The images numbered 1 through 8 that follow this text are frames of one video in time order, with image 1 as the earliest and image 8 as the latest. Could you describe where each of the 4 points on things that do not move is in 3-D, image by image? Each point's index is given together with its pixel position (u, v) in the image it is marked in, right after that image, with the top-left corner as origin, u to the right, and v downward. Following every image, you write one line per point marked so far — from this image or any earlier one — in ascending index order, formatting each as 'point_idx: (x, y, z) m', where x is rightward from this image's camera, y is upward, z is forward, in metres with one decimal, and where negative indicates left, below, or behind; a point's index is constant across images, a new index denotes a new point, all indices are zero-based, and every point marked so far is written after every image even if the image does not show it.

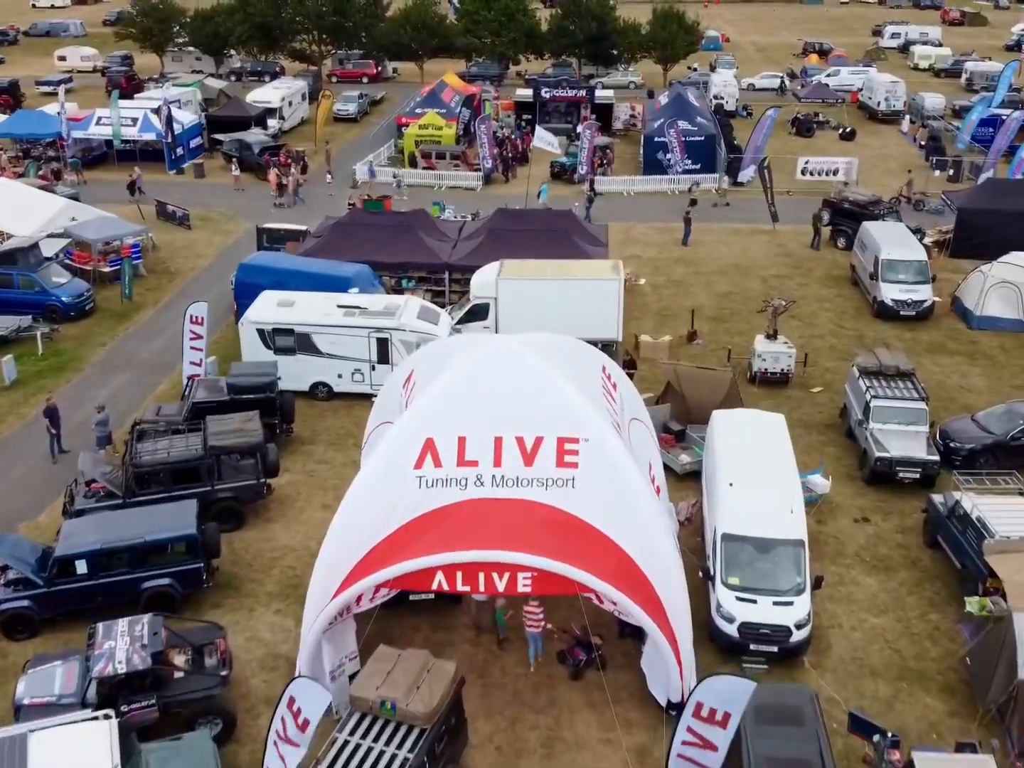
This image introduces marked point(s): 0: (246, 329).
0: (-5.3, +1.1, +19.3) m
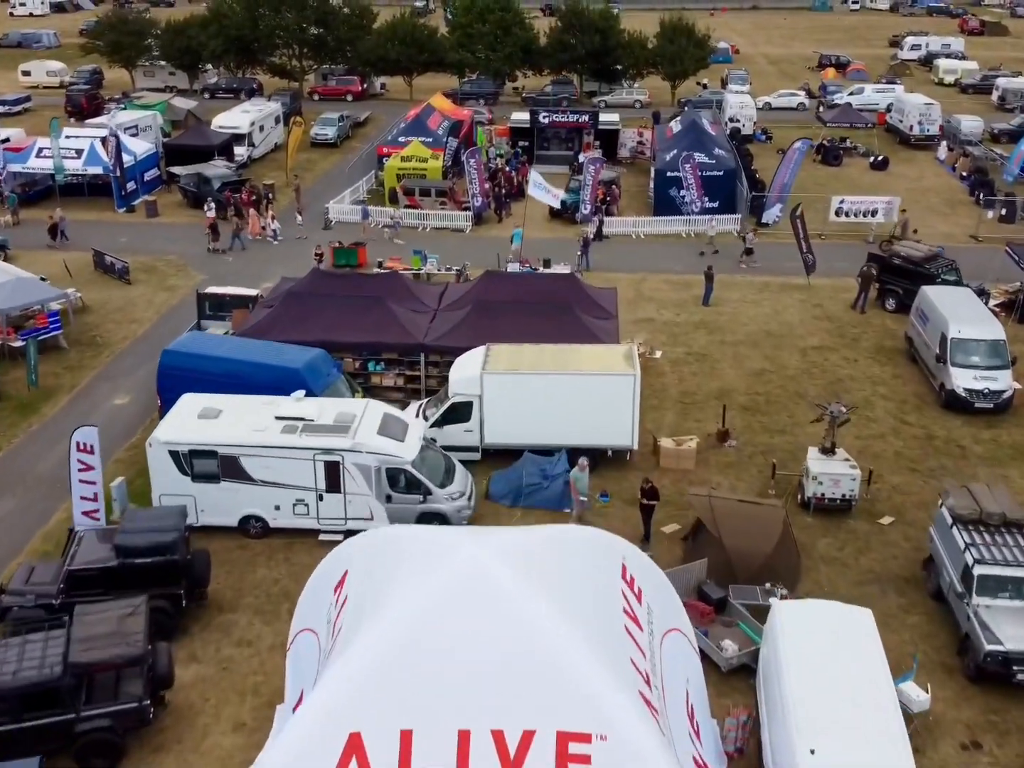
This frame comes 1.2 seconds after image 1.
0: (-5.5, -1.0, +15.0) m
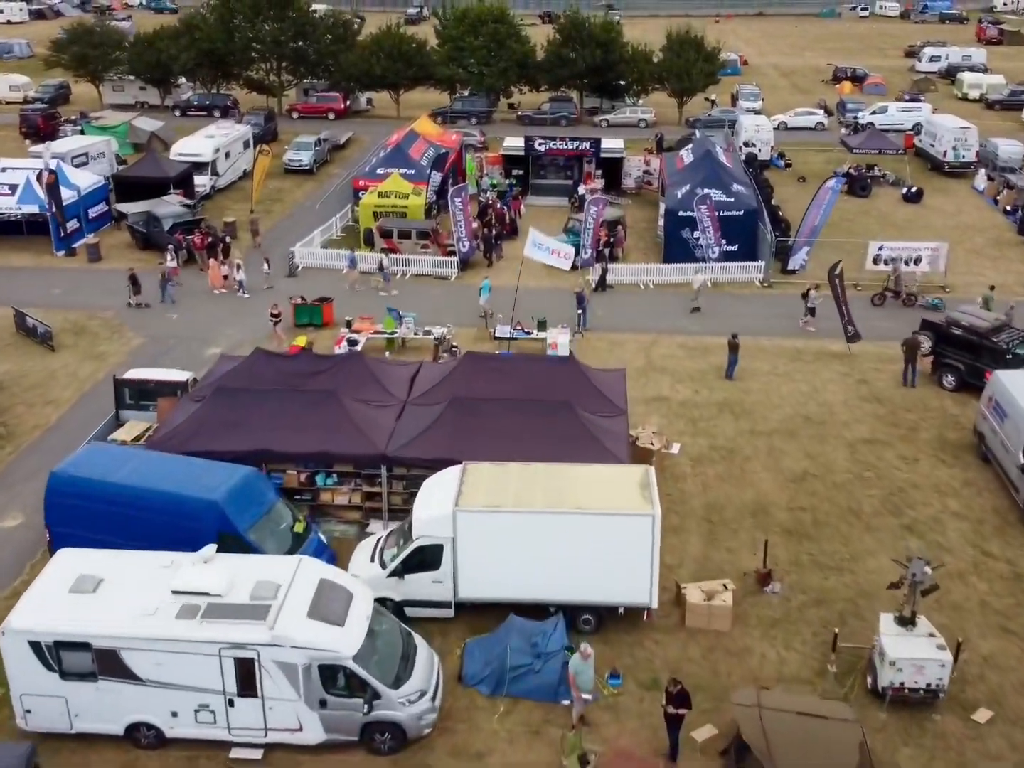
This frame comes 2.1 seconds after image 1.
0: (-5.8, -3.0, +11.2) m
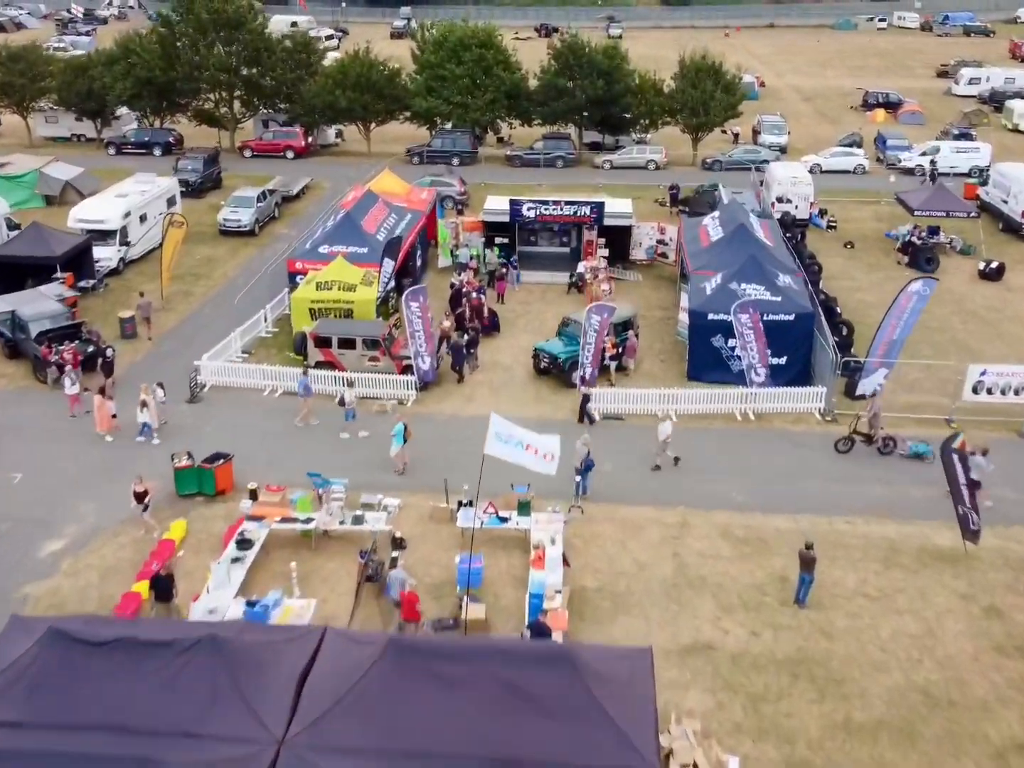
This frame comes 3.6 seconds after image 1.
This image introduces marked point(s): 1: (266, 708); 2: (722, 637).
0: (-6.3, -6.4, +4.3) m
1: (-2.7, -3.5, +10.7) m
2: (+3.0, -3.7, +13.9) m
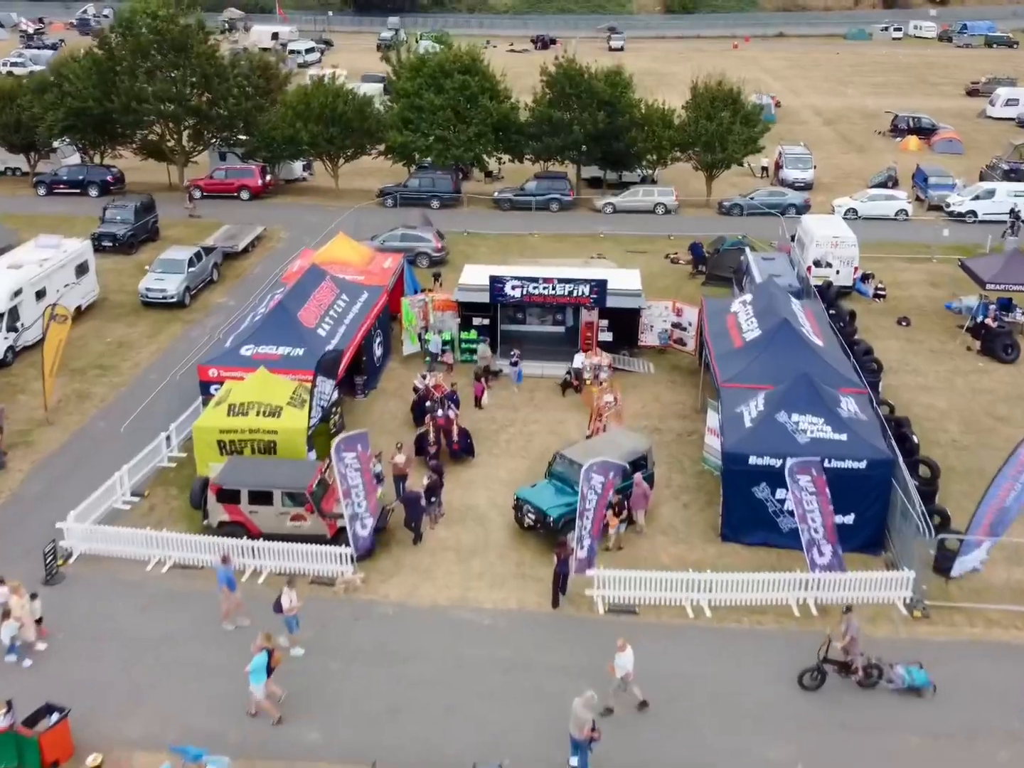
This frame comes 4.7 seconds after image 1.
0: (-6.7, -9.1, -1.2) m
1: (-3.2, -6.2, +5.2) m
2: (+2.5, -6.5, +8.4) m
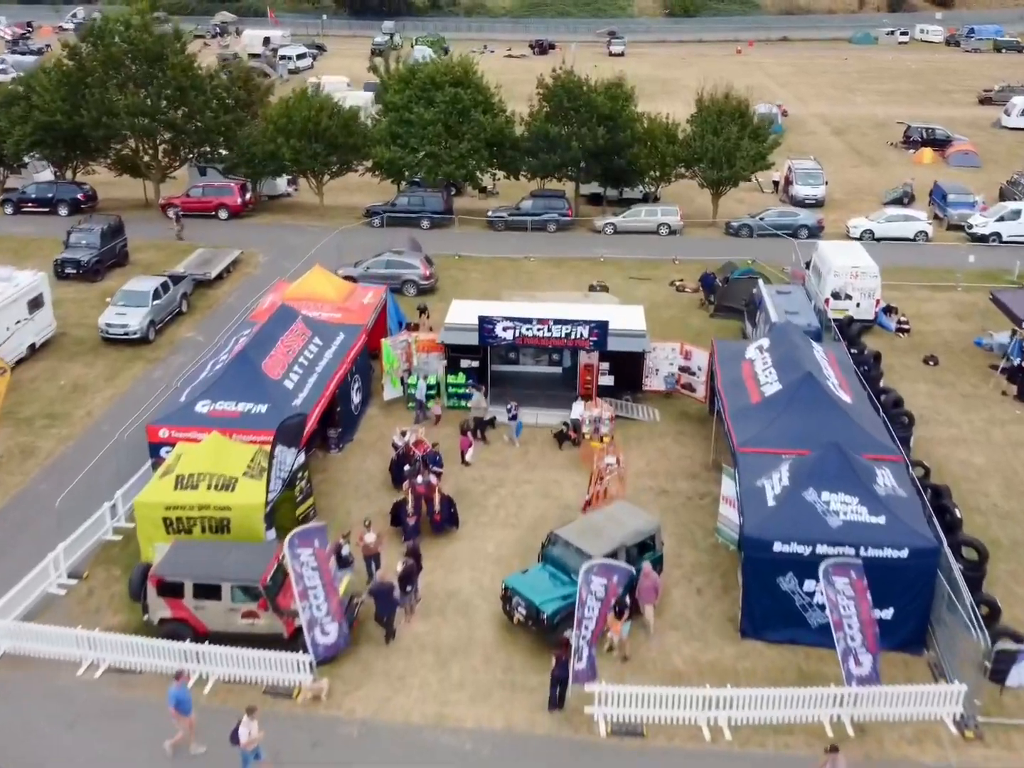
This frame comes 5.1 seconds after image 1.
0: (-6.9, -10.2, -3.4) m
1: (-3.4, -7.3, +3.0) m
2: (+2.3, -7.5, +6.3) m
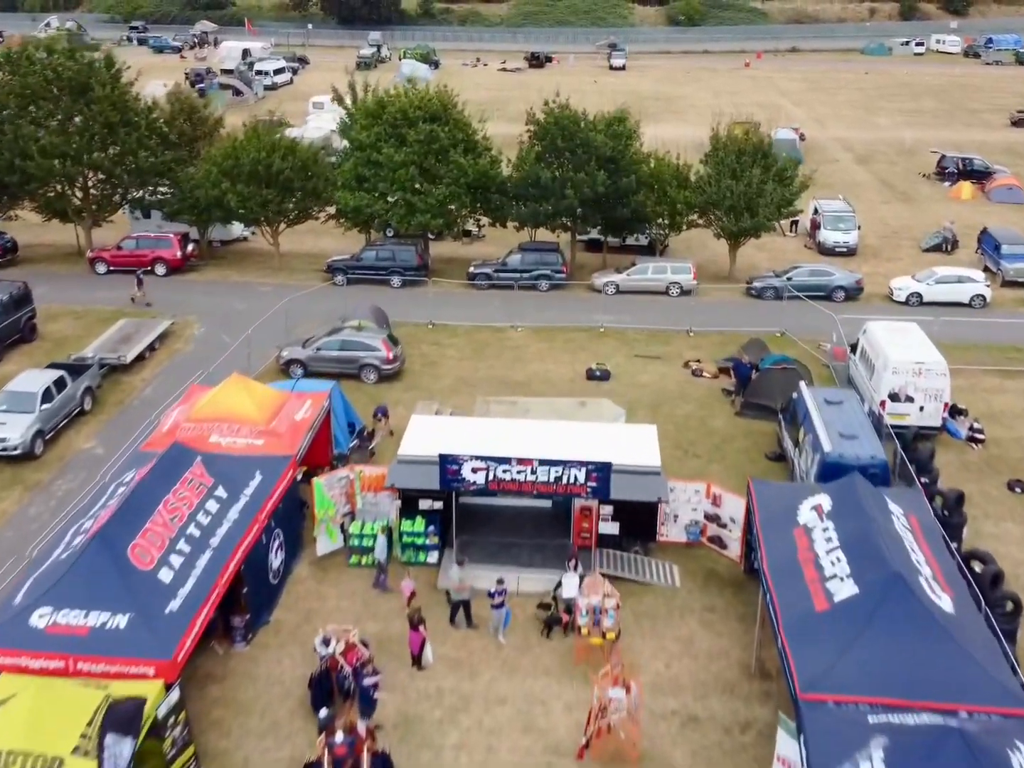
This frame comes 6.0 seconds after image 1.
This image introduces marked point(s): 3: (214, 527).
0: (-7.4, -12.7, -8.4) m
1: (-3.8, -9.8, -2.0) m
2: (+1.9, -10.1, +1.3) m
3: (-4.4, -2.1, +14.2) m
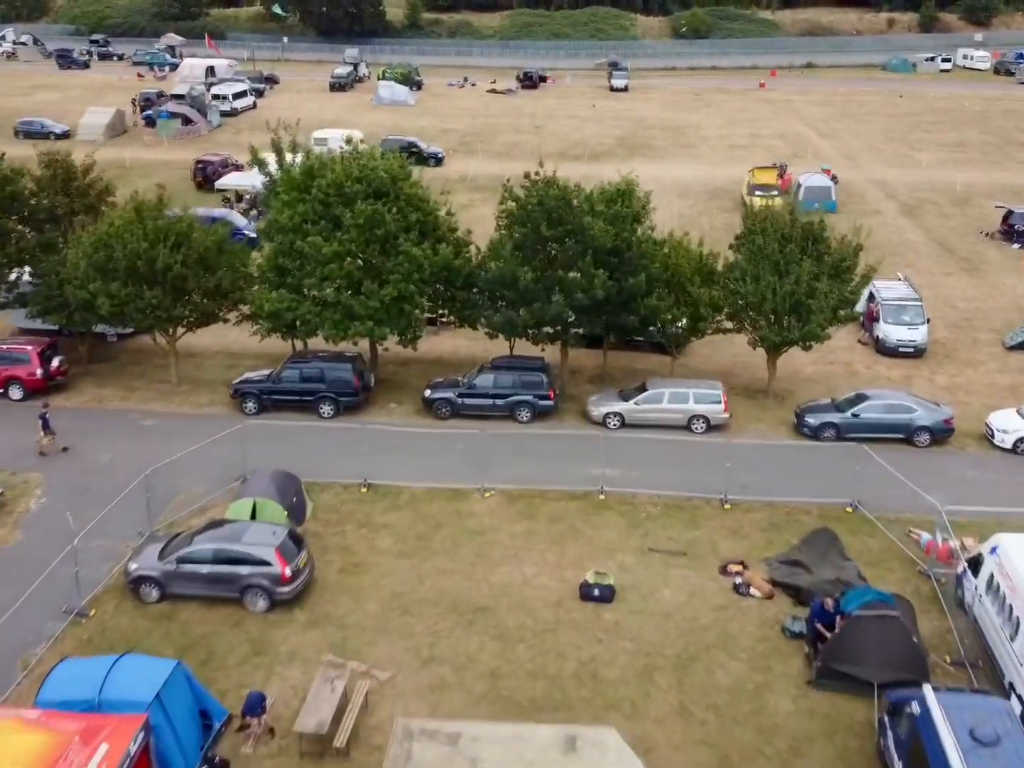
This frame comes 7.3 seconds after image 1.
0: (-8.1, -16.3, -15.8) m
1: (-4.5, -13.4, -9.4) m
2: (+1.2, -13.7, -6.2) m
3: (-5.1, -5.8, +6.8) m
